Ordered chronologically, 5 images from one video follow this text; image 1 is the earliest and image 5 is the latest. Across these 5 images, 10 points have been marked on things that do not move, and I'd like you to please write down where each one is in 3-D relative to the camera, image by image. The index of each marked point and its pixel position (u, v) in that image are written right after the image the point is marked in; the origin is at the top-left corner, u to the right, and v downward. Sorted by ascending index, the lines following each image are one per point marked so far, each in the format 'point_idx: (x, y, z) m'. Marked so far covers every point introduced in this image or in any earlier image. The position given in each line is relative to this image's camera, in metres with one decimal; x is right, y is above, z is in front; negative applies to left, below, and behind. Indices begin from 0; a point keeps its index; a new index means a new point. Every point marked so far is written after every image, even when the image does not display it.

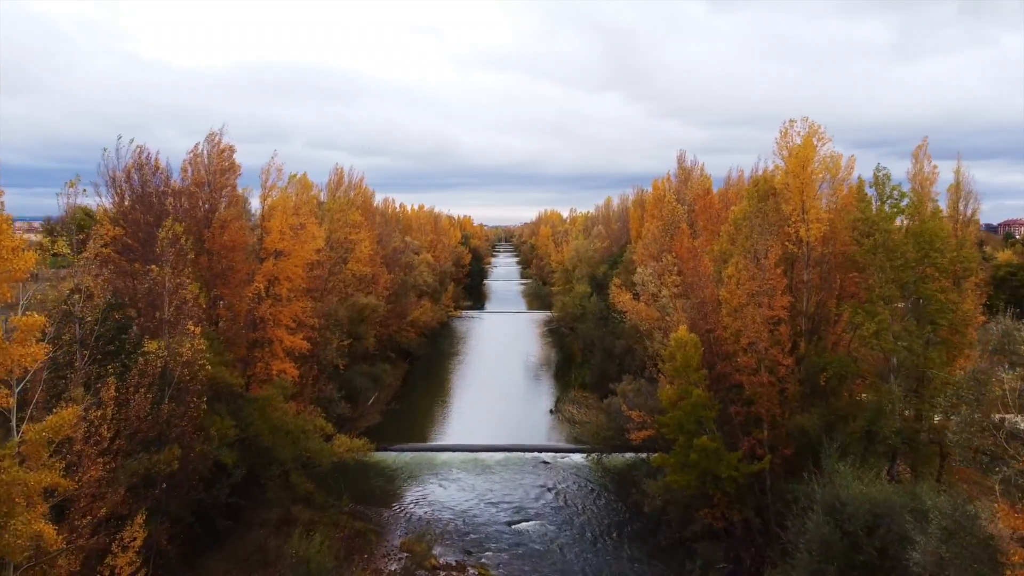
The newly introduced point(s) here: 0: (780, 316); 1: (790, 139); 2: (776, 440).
0: (+8.4, -0.9, +18.1) m
1: (+9.2, +4.9, +19.0) m
2: (+8.2, -4.7, +18.1) m
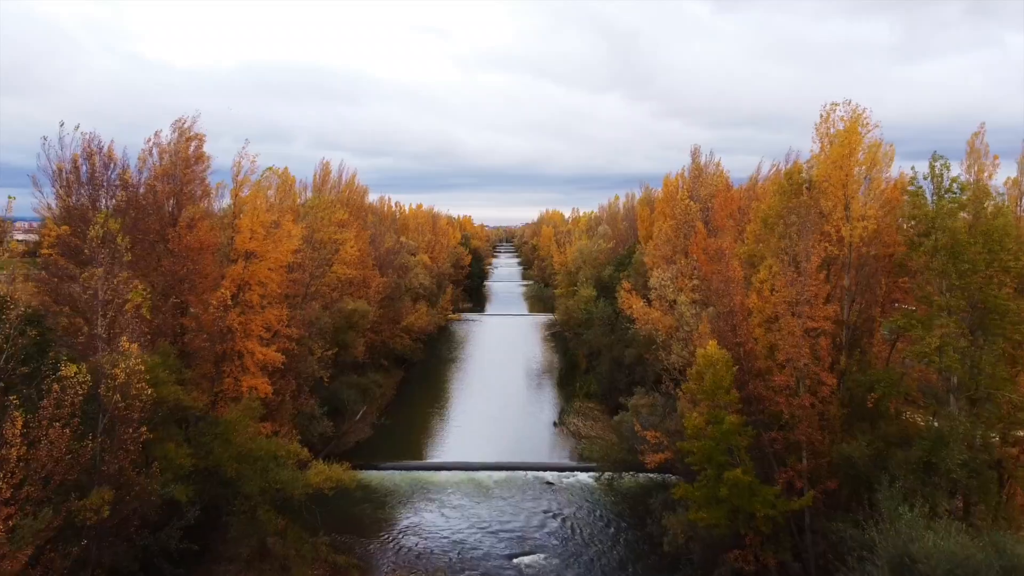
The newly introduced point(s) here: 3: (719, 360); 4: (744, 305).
0: (+8.4, -1.1, +15.6) m
1: (+9.2, +4.7, +16.6) m
2: (+8.2, -5.0, +15.7) m
3: (+5.3, -1.8, +14.9) m
4: (+6.6, -0.5, +16.5) m
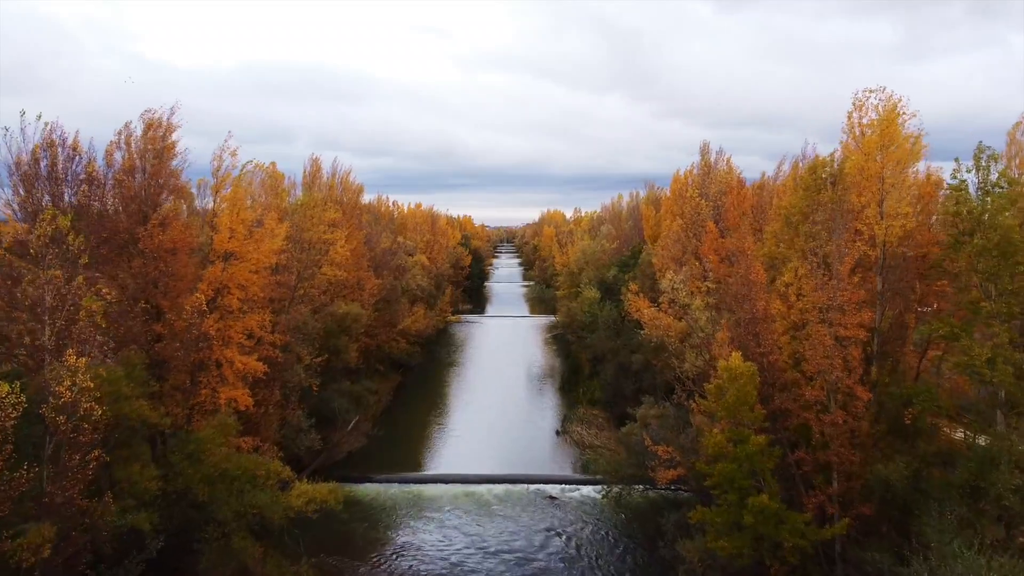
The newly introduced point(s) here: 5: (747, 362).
0: (+8.4, -1.2, +14.2) m
1: (+9.2, +4.5, +15.1) m
2: (+8.3, -5.1, +14.2) m
3: (+5.3, -1.9, +13.4) m
4: (+6.6, -0.6, +15.0) m
5: (+5.3, -1.6, +13.3) m
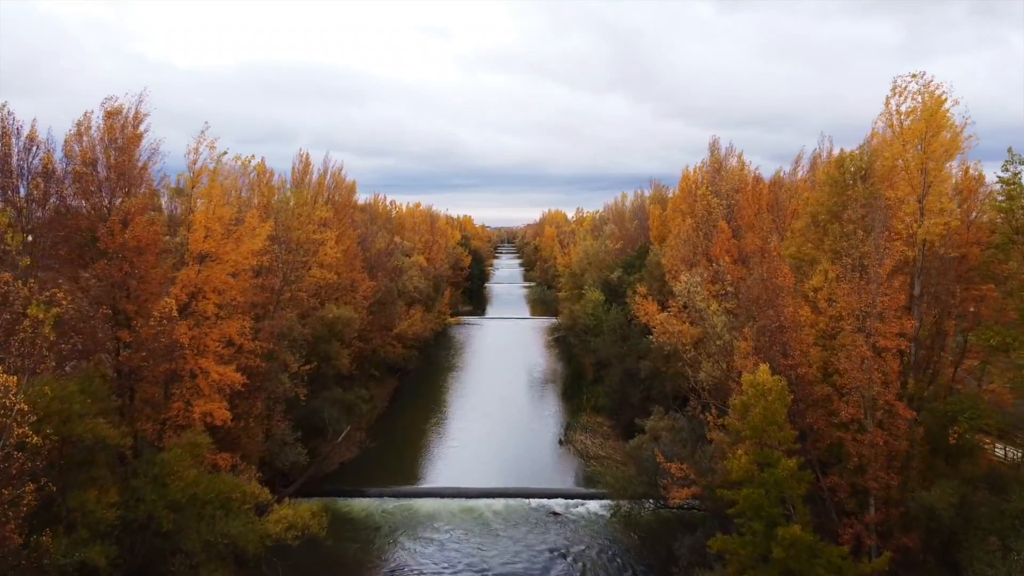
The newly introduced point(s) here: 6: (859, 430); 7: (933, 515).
0: (+8.4, -1.3, +12.7) m
1: (+9.3, +4.4, +13.6) m
2: (+8.3, -5.2, +12.8) m
3: (+5.3, -2.0, +12.0) m
4: (+6.6, -0.7, +13.6) m
5: (+5.3, -1.7, +11.9) m
6: (+7.5, -3.1, +12.6) m
7: (+8.9, -4.8, +12.3) m
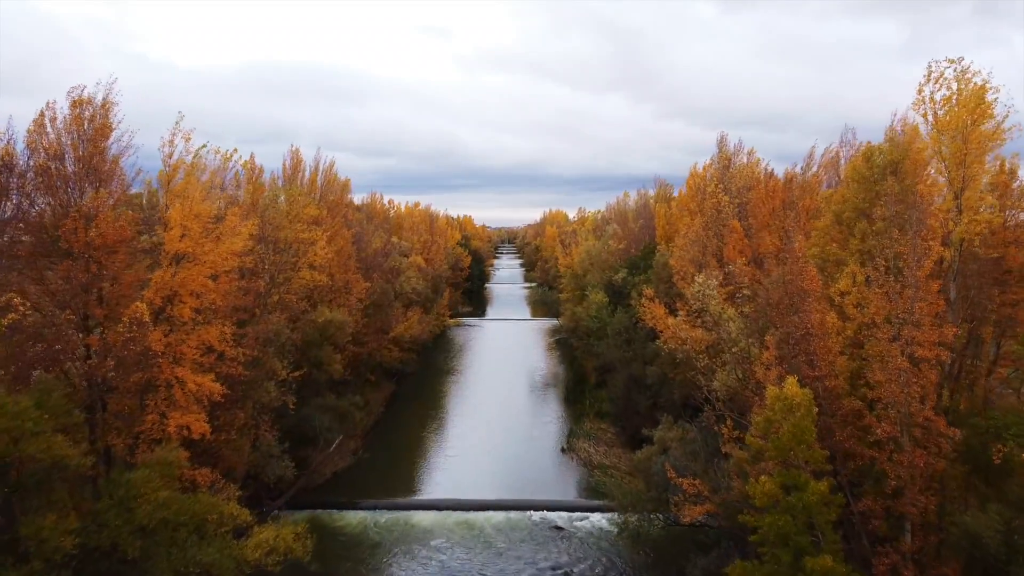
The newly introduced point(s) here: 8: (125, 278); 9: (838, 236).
0: (+8.4, -1.4, +11.5) m
1: (+9.3, +4.4, +12.5) m
2: (+8.3, -5.3, +11.6) m
3: (+5.3, -2.1, +10.8) m
4: (+6.7, -0.8, +12.4) m
5: (+5.3, -1.8, +10.7) m
6: (+7.6, -3.2, +11.4) m
7: (+9.0, -4.9, +11.1) m
8: (-9.3, +0.2, +14.0) m
9: (+8.3, +1.3, +14.8) m
